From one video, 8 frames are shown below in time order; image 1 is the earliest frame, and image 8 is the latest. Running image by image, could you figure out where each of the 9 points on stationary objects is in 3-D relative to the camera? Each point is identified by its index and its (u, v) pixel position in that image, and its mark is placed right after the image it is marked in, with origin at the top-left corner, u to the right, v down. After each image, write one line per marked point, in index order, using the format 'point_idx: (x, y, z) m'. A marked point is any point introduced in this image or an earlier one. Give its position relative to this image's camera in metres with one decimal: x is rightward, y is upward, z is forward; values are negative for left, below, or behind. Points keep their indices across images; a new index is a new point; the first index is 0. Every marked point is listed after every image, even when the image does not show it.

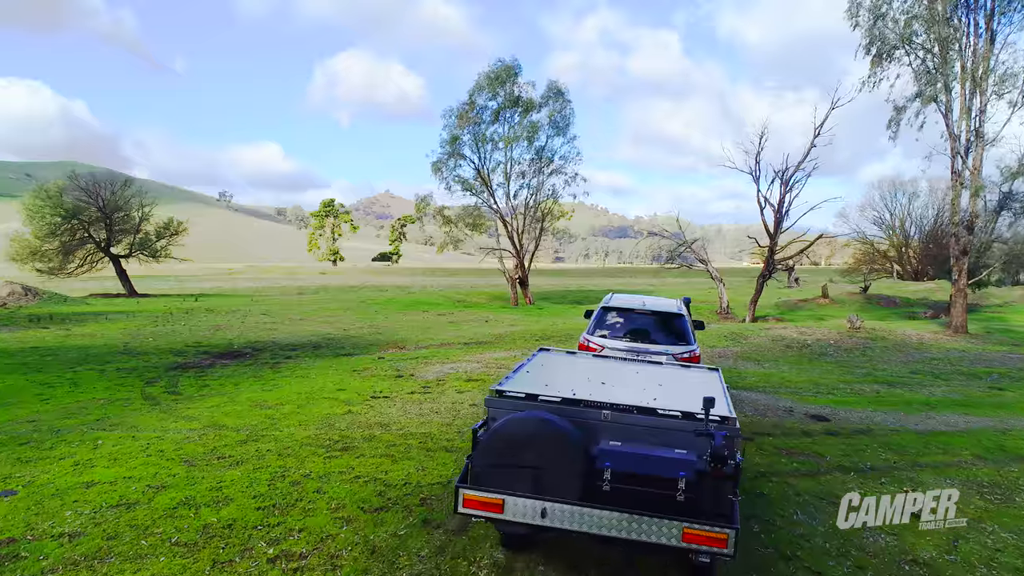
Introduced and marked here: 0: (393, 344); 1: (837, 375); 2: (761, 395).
0: (-2.5, -1.2, +16.3) m
1: (+5.6, -1.5, +13.2) m
2: (+3.3, -1.4, +10.0) m
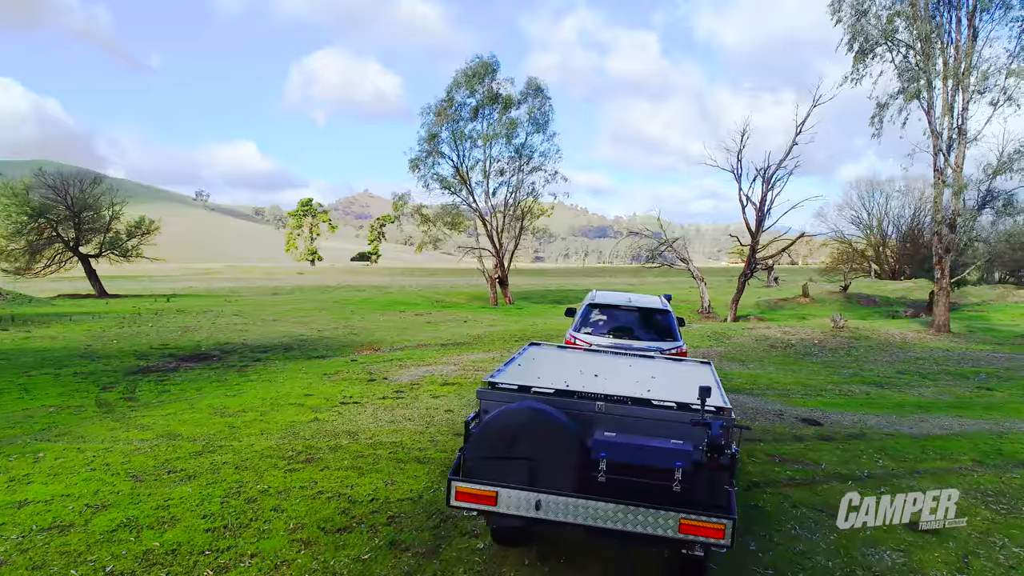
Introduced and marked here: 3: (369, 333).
0: (-2.9, -1.2, +15.8) m
1: (+5.2, -1.5, +12.8) m
2: (+3.0, -1.4, +9.6) m
3: (-3.6, -1.1, +19.1) m
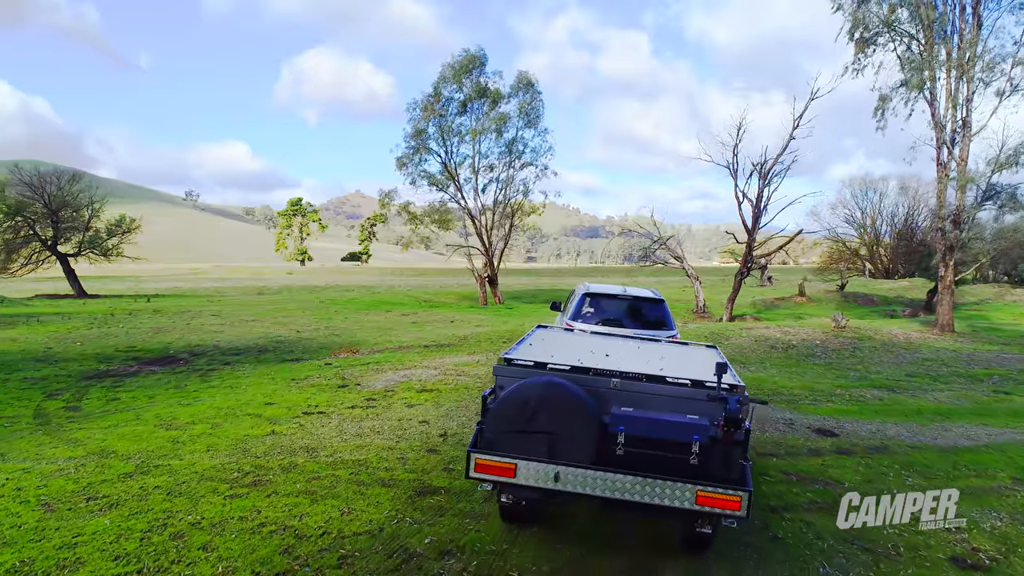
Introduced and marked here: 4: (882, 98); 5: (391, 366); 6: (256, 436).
0: (-3.2, -1.2, +14.9) m
1: (+5.0, -1.4, +12.1) m
2: (+2.8, -1.4, +8.8) m
3: (-3.9, -1.1, +18.2) m
4: (+9.4, +4.8, +19.3) m
5: (-1.7, -1.1, +11.0) m
6: (-2.2, -1.3, +6.6) m
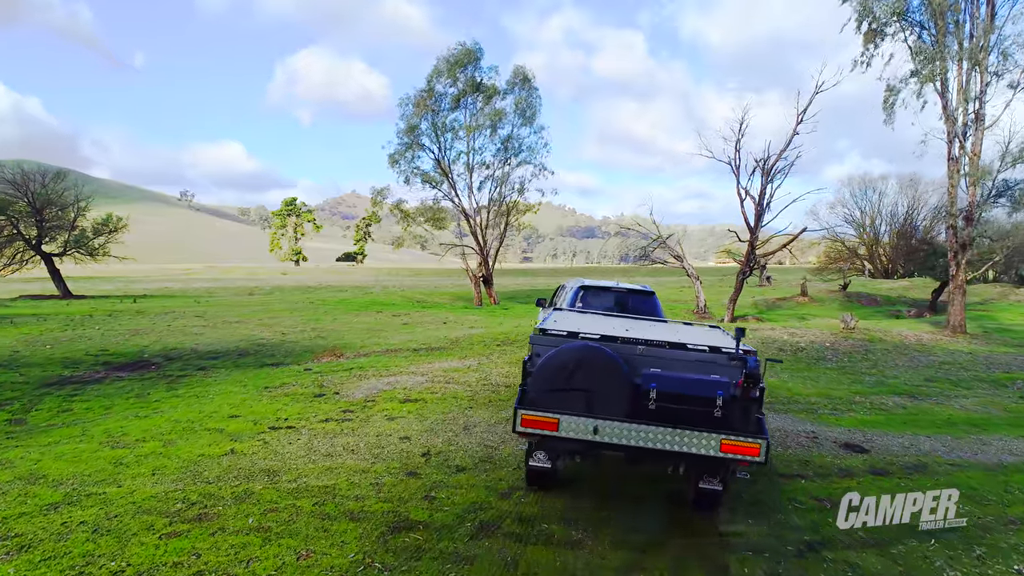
0: (-3.3, -1.2, +14.1) m
1: (+4.9, -1.4, +11.3) m
2: (+2.7, -1.4, +8.0) m
3: (-4.0, -1.1, +17.4) m
4: (+9.2, +4.8, +18.6) m
5: (-1.8, -1.1, +10.2) m
6: (-2.3, -1.3, +5.8) m
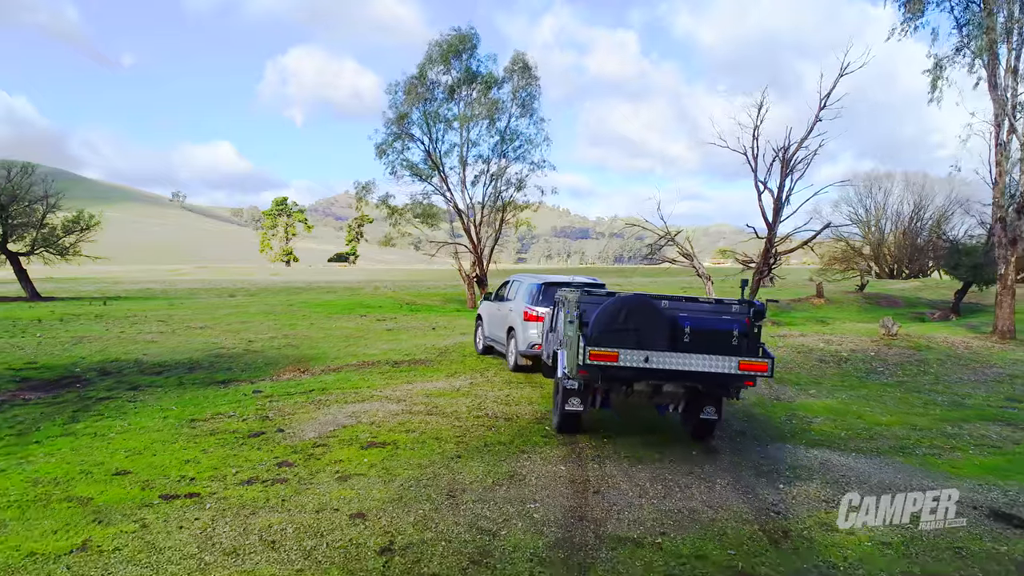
0: (-3.3, -1.2, +12.0) m
1: (+4.9, -1.4, +9.2) m
2: (+2.8, -1.4, +6.0) m
3: (-4.0, -1.1, +15.2) m
4: (+9.2, +4.8, +16.5) m
5: (-1.8, -1.1, +8.1) m
6: (-2.2, -1.3, +3.7) m
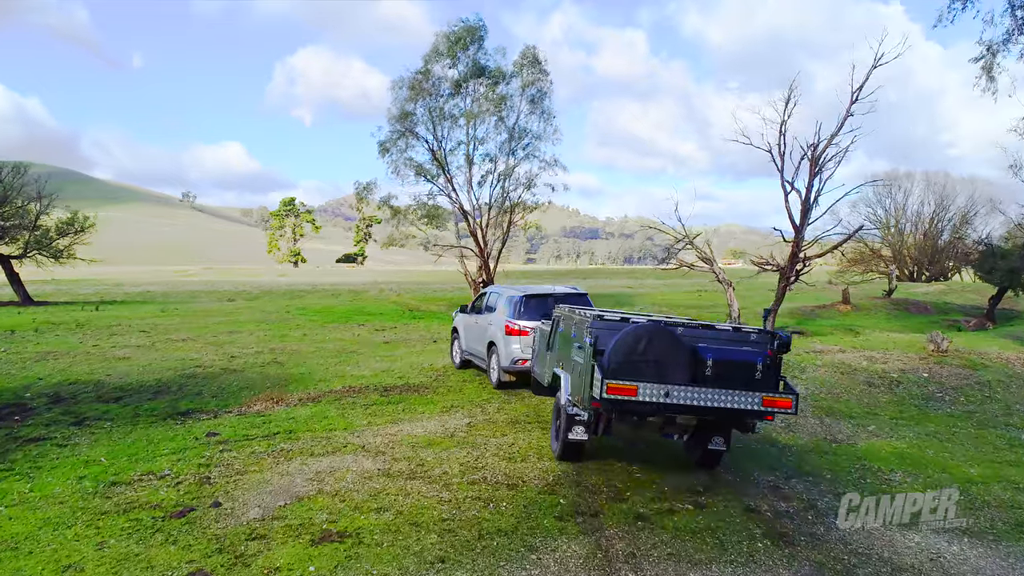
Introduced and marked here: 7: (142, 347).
0: (-3.2, -1.4, +10.6) m
1: (+5.0, -1.6, +7.7) m
2: (+2.8, -1.6, +4.5) m
3: (-3.9, -1.3, +13.8) m
4: (+9.3, +4.6, +15.0) m
5: (-1.8, -1.3, +6.7) m
6: (-2.2, -1.5, +2.2) m
7: (-7.7, -1.2, +16.0) m
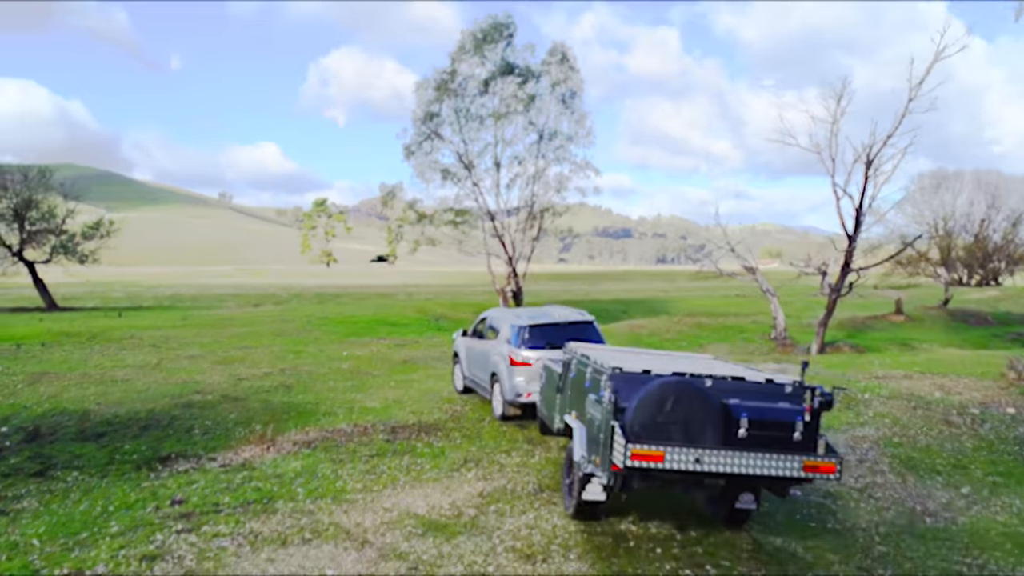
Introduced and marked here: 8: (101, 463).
0: (-2.9, -1.7, +9.4) m
1: (+5.2, -2.0, +6.2) m
2: (+2.8, -1.9, +3.1) m
3: (-3.5, -1.6, +12.7) m
4: (+9.8, +4.2, +13.3) m
5: (-1.6, -1.7, +5.5) m
6: (-2.3, -1.8, +1.1) m
7: (-7.1, -1.5, +15.0) m
8: (-4.3, -1.8, +8.2) m
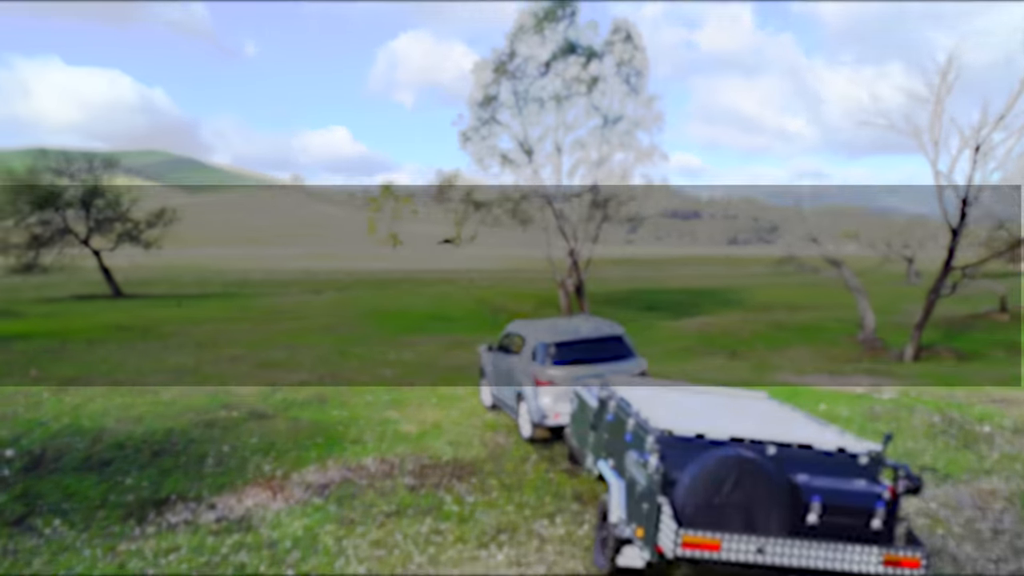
0: (-2.4, -1.9, +8.4) m
1: (+5.4, -2.3, +4.5) m
2: (+2.8, -2.2, +1.6) m
3: (-2.6, -1.7, +11.7) m
4: (+10.7, +4.1, +11.0) m
5: (-1.4, -1.9, +4.3) m
6: (-2.4, -2.2, 0.0) m
7: (-6.1, -1.5, +14.3) m
8: (-3.9, -2.0, +7.2) m
